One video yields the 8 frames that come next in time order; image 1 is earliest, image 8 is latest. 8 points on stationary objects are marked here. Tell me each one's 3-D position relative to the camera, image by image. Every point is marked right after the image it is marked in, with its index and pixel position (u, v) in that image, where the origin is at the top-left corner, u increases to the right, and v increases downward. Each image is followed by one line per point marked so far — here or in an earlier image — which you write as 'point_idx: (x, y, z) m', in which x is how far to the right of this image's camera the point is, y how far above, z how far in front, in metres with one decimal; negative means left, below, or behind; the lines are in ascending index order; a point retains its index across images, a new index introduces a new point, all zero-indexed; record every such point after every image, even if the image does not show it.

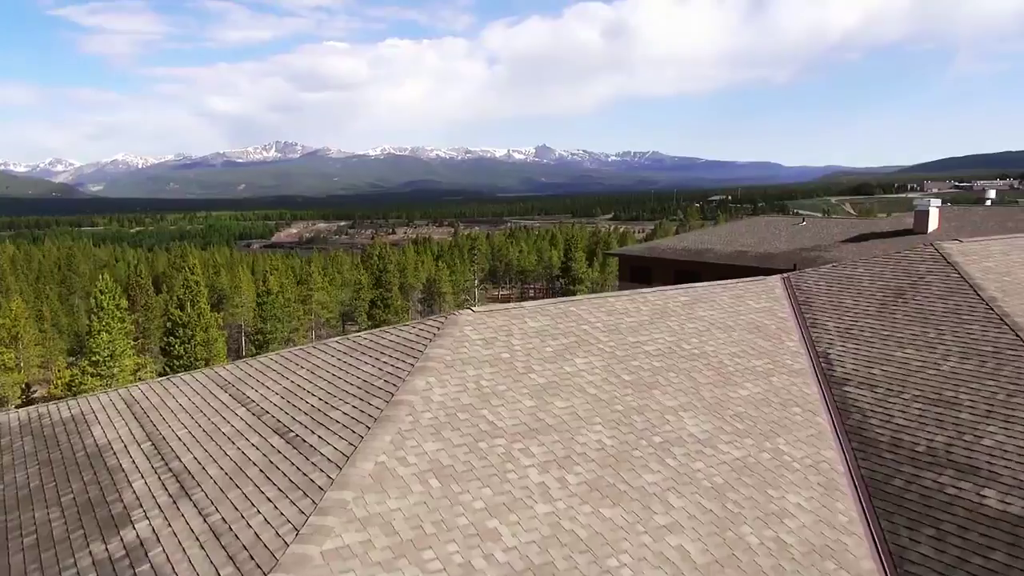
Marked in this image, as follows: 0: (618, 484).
0: (+1.0, -1.9, +7.9) m
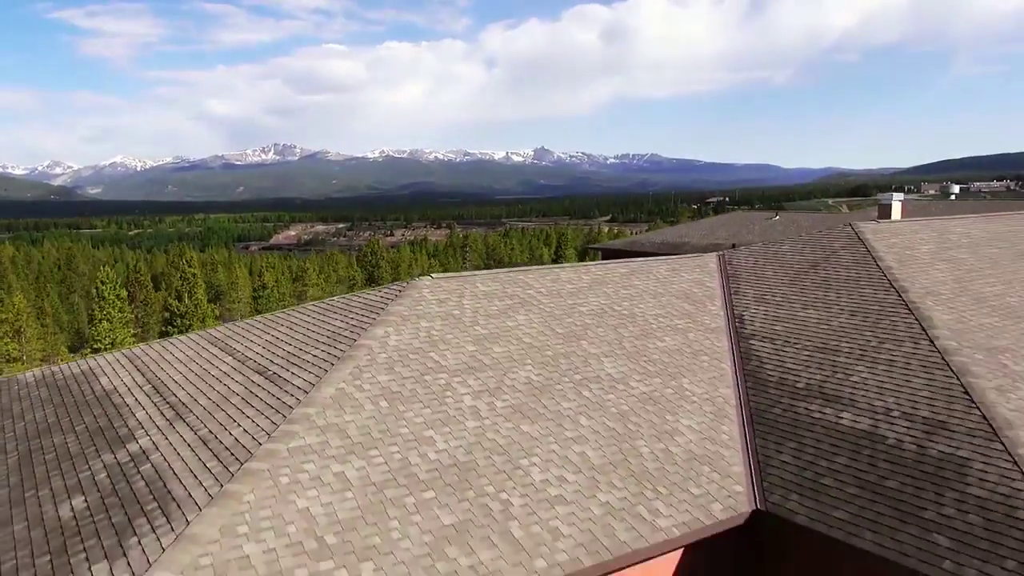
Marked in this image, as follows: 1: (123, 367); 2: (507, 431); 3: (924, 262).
0: (+0.3, -1.4, +9.6) m
1: (-6.2, -1.2, +12.7) m
2: (-0.1, -1.6, +9.0) m
3: (+7.1, +0.5, +13.8) m
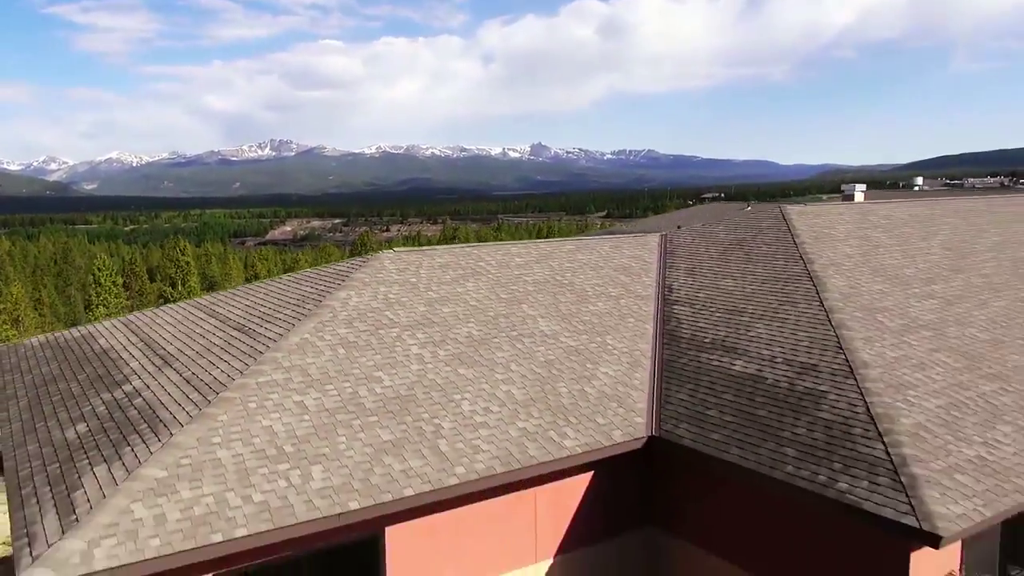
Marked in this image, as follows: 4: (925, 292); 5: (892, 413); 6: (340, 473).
0: (-0.5, -0.9, +11.2) m
1: (-7.0, -0.8, +14.3) m
2: (-0.9, -1.1, +10.6) m
3: (+6.3, +1.0, +15.4) m
4: (+6.8, -0.1, +13.3) m
5: (+4.3, -1.4, +9.0) m
6: (-1.8, -1.9, +8.4) m
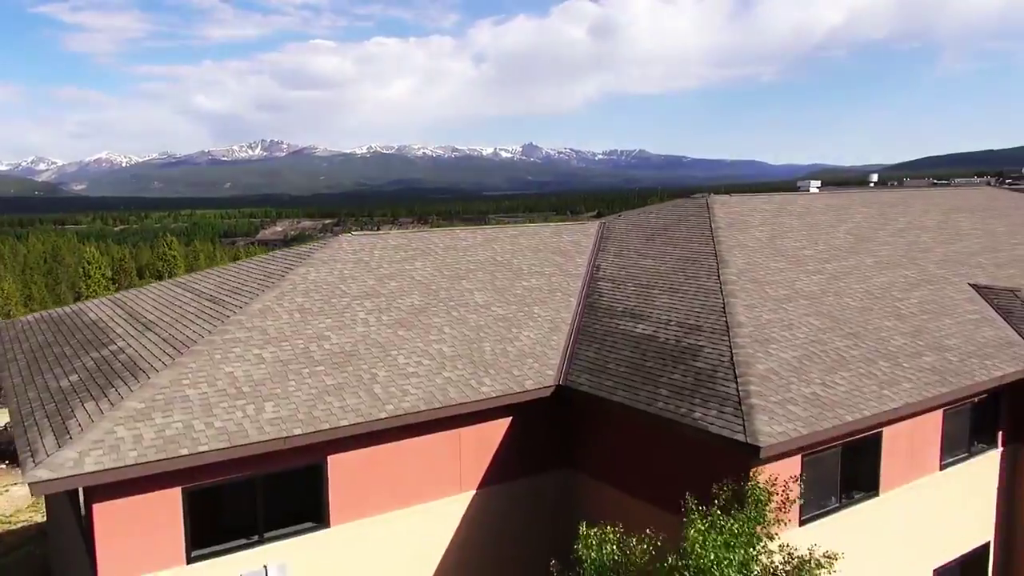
0: (-1.6, -0.5, +13.0) m
1: (-8.1, -0.4, +16.0) m
2: (-1.9, -0.7, +12.4) m
3: (+5.1, +1.4, +17.3) m
4: (+5.7, +0.4, +15.2) m
5: (+3.2, -1.0, +10.9) m
6: (-2.8, -1.5, +10.2) m
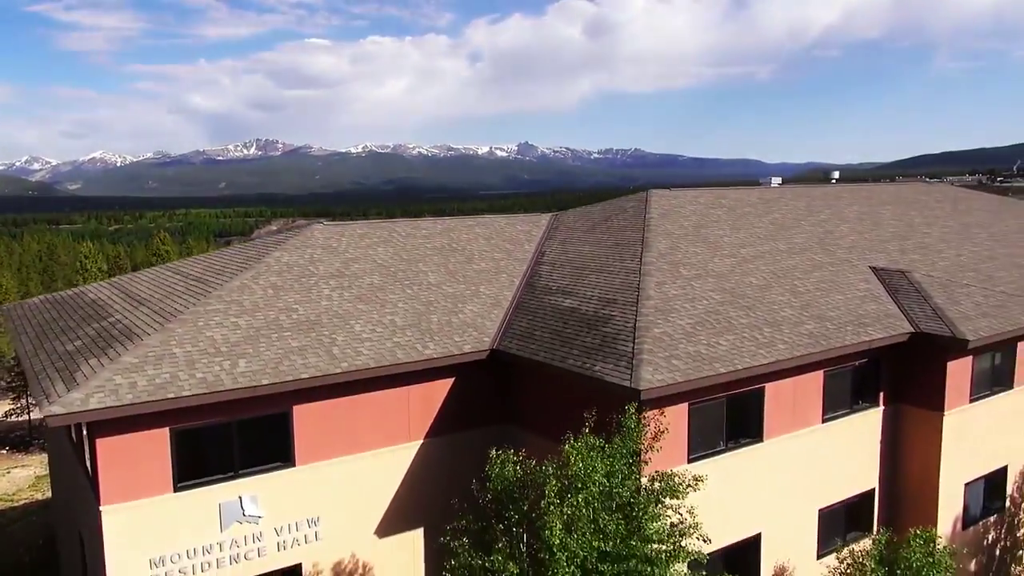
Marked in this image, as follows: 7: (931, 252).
0: (-2.6, -0.1, +15.0) m
1: (-9.2, 0.0, +18.0) m
2: (-3.0, -0.3, +14.4) m
3: (+4.1, +1.8, +19.3) m
4: (+4.7, +0.8, +17.2) m
5: (+2.2, -0.6, +12.9) m
6: (-3.8, -1.1, +12.2) m
7: (+10.4, +0.9, +19.9) m
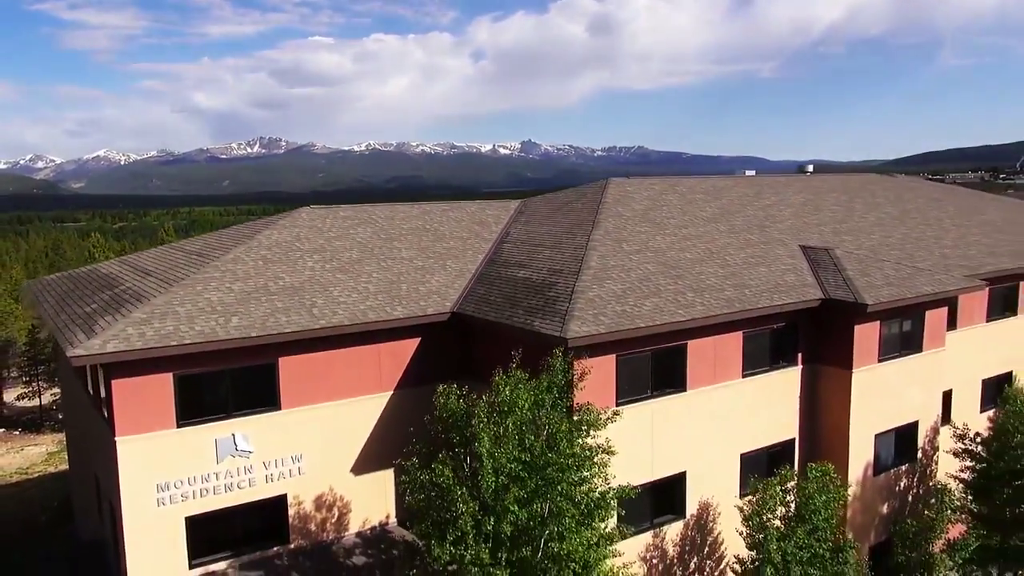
0: (-3.5, +0.4, +17.1) m
1: (-10.0, +0.6, +20.2) m
2: (-3.8, +0.3, +16.6) m
3: (+3.3, +2.4, +21.4) m
4: (+3.9, +1.3, +19.3) m
5: (+1.3, 0.0, +15.0) m
6: (-4.7, -0.6, +14.3) m
7: (+9.6, +1.5, +21.9) m
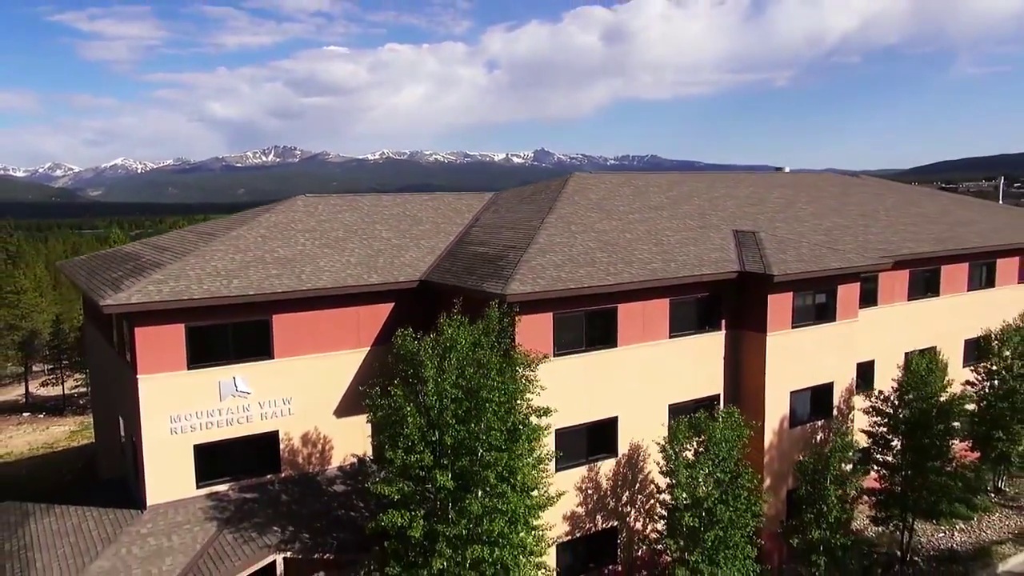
0: (-4.4, +1.1, +20.1) m
1: (-10.9, +1.2, +23.2) m
2: (-4.8, +0.9, +19.5) m
3: (+2.4, +3.0, +24.3) m
4: (+3.0, +2.0, +22.1) m
5: (+0.4, +0.6, +17.9) m
6: (-5.7, +0.1, +17.2) m
7: (+8.7, +2.1, +24.7) m
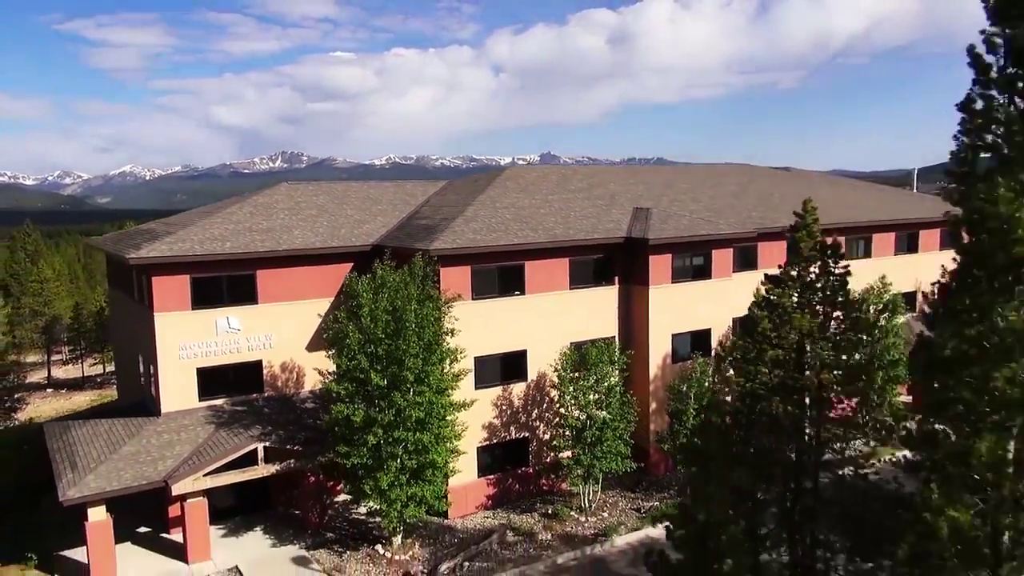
0: (-6.4, +2.2, +25.4) m
1: (-12.9, +2.3, +28.6) m
2: (-6.8, +2.0, +24.8) m
3: (+0.4, +4.1, +29.5) m
4: (+0.9, +3.1, +27.4) m
5: (-1.7, +1.8, +23.2) m
6: (-7.7, +1.2, +22.6) m
7: (+6.7, +3.2, +29.9) m
